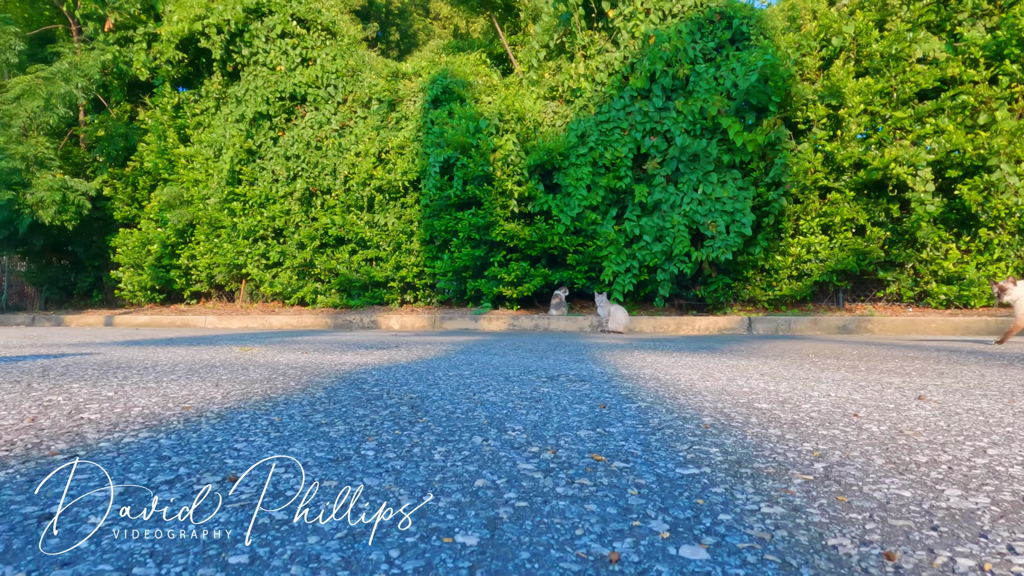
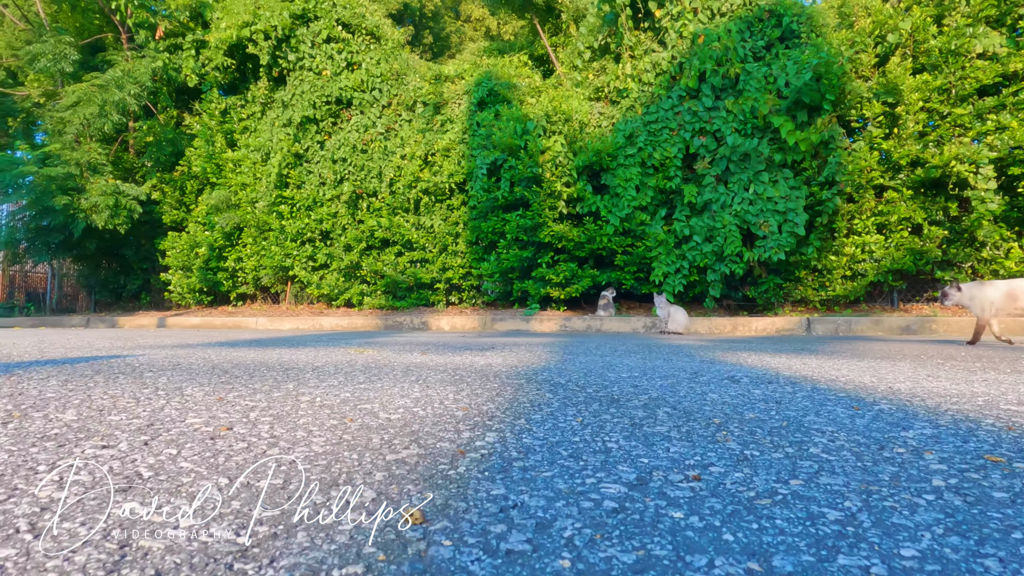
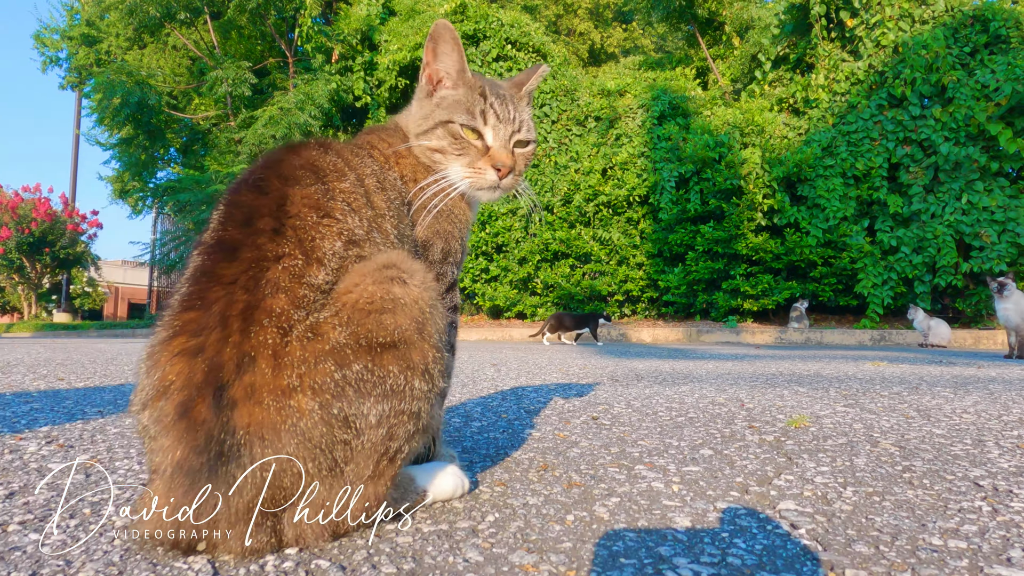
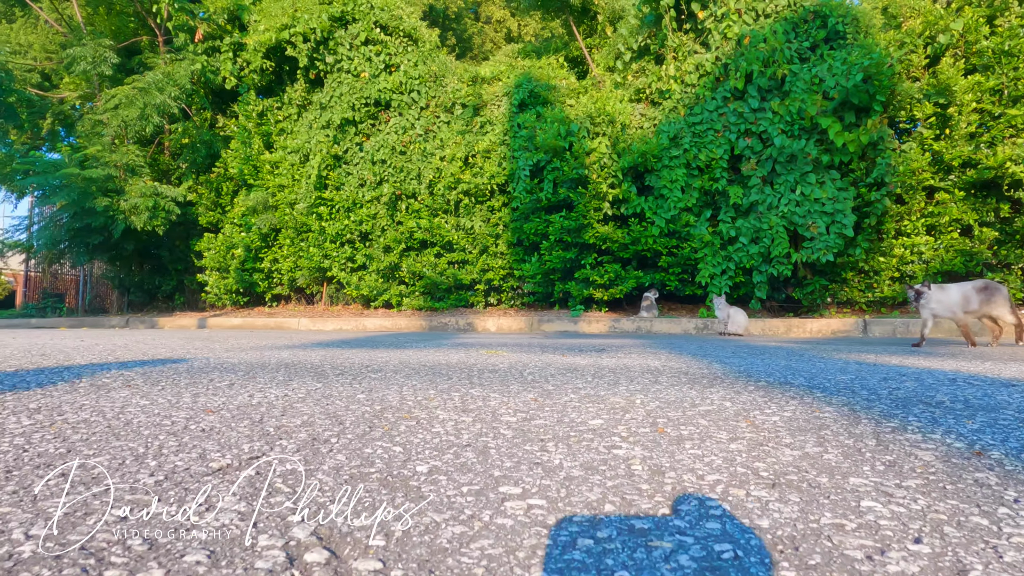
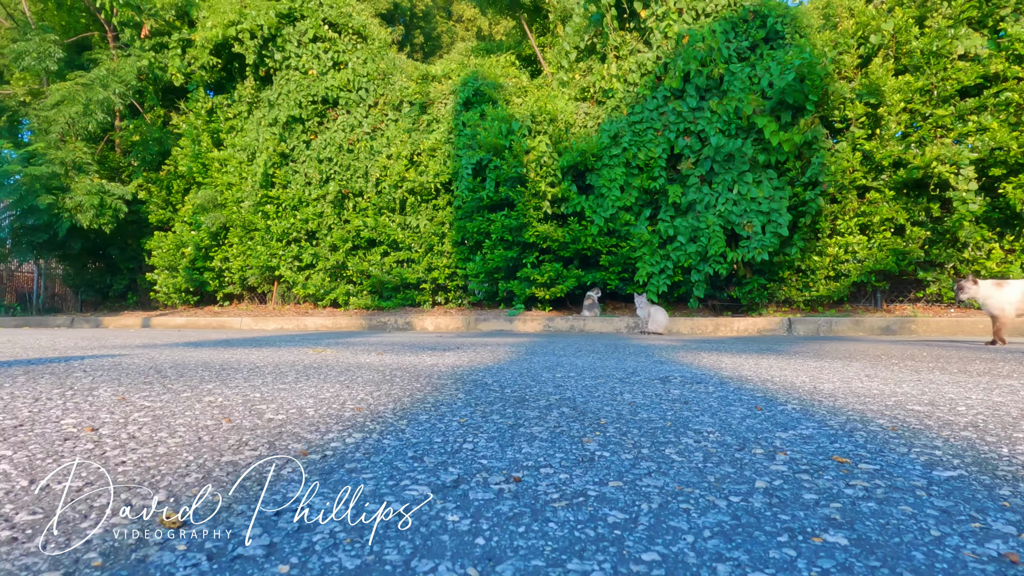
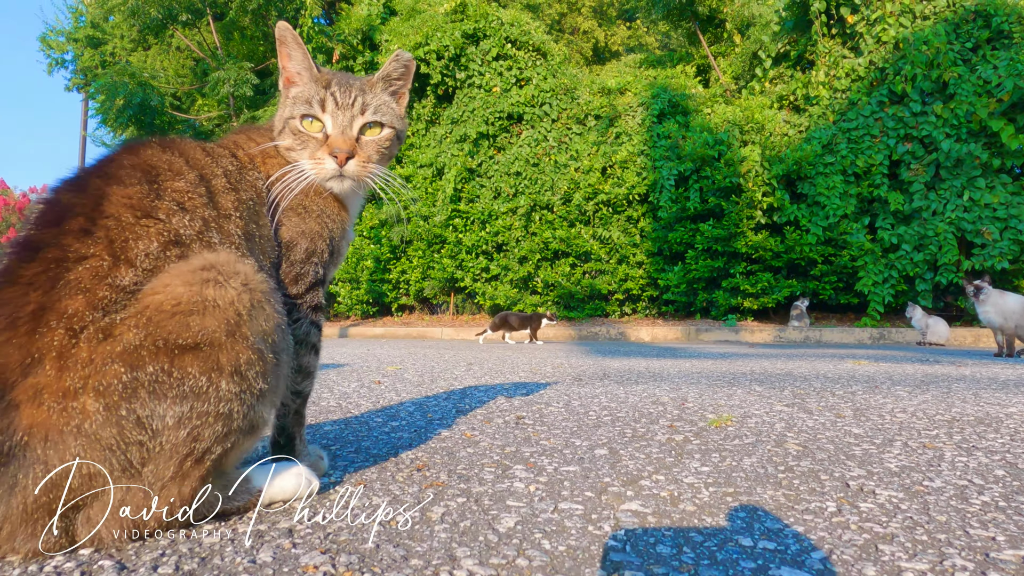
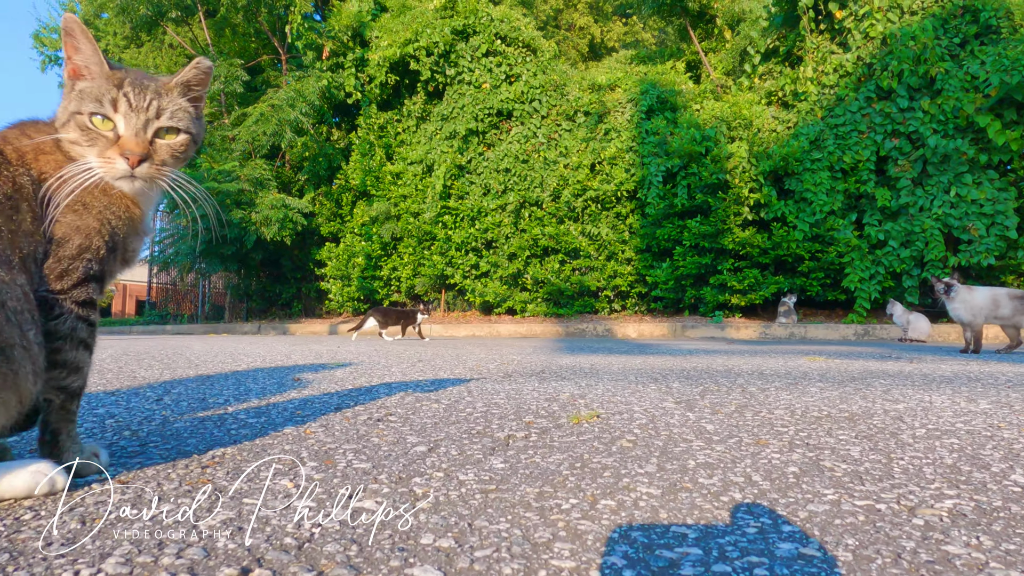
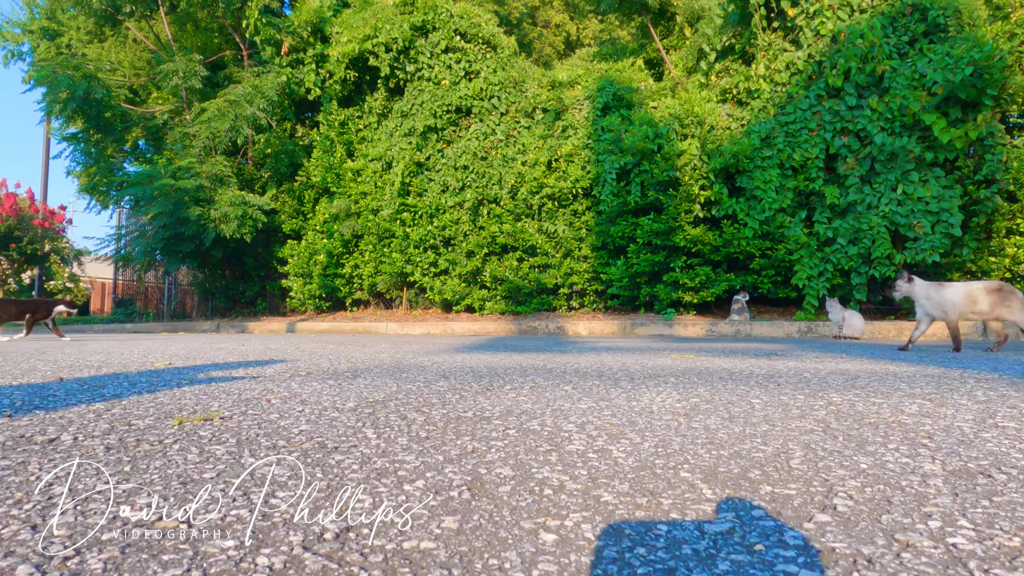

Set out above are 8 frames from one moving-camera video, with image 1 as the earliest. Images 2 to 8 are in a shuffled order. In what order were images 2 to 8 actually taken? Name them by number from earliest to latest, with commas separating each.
5, 2, 4, 8, 7, 6, 3
